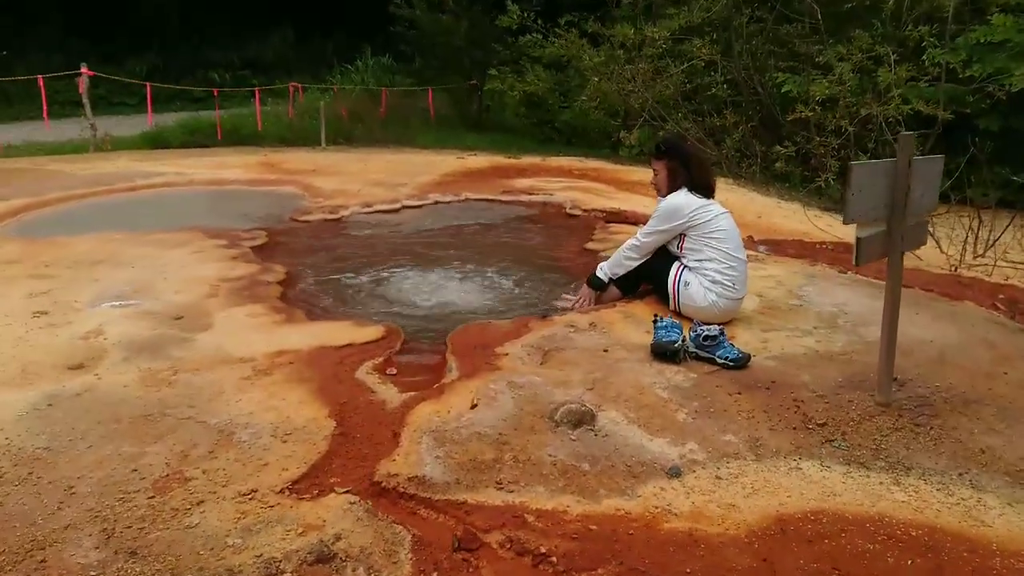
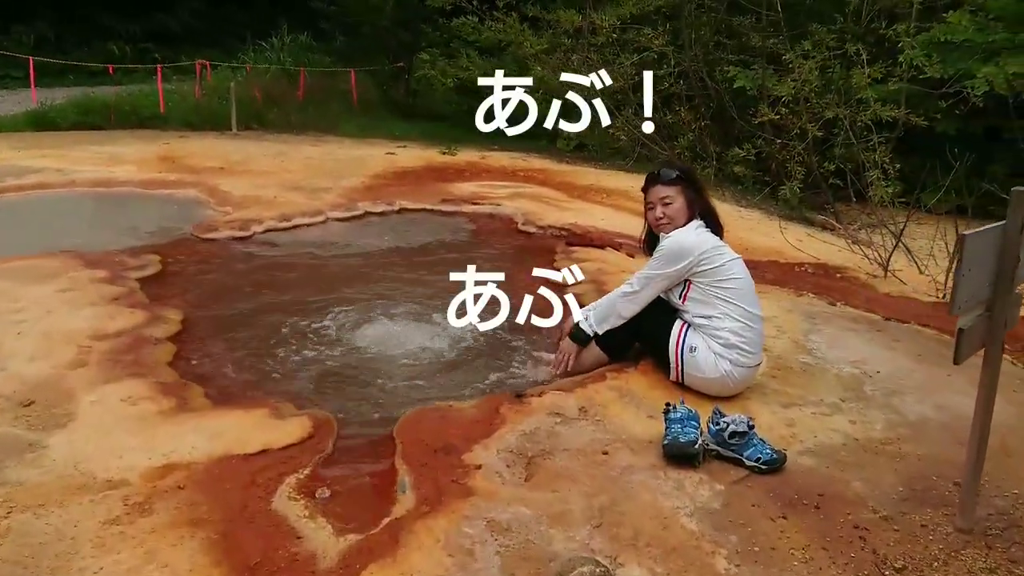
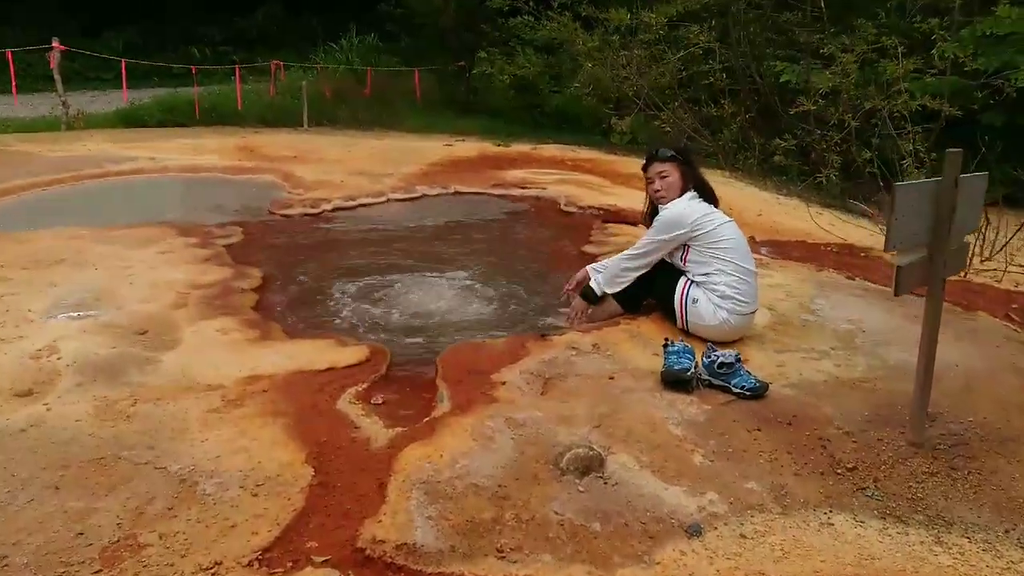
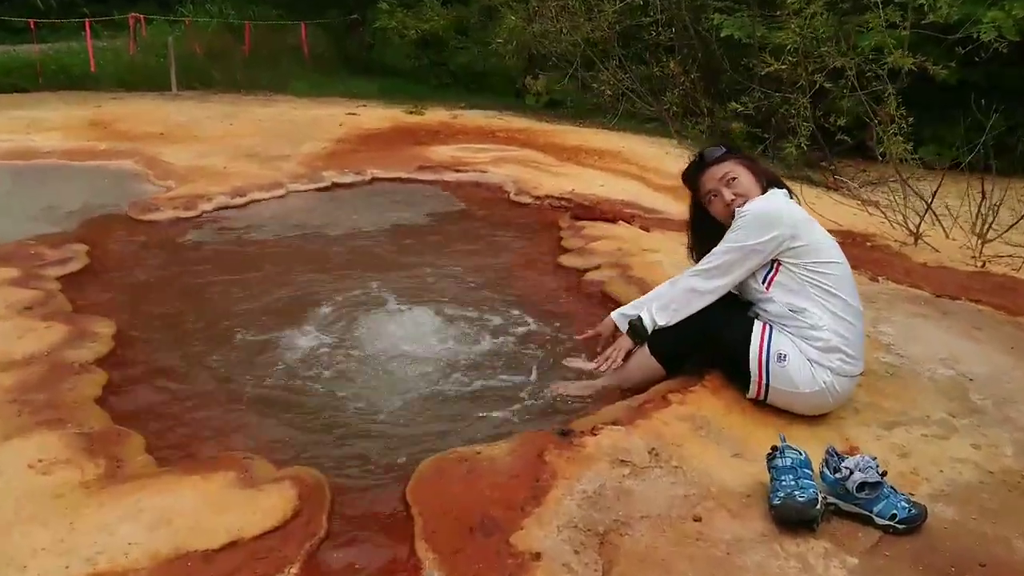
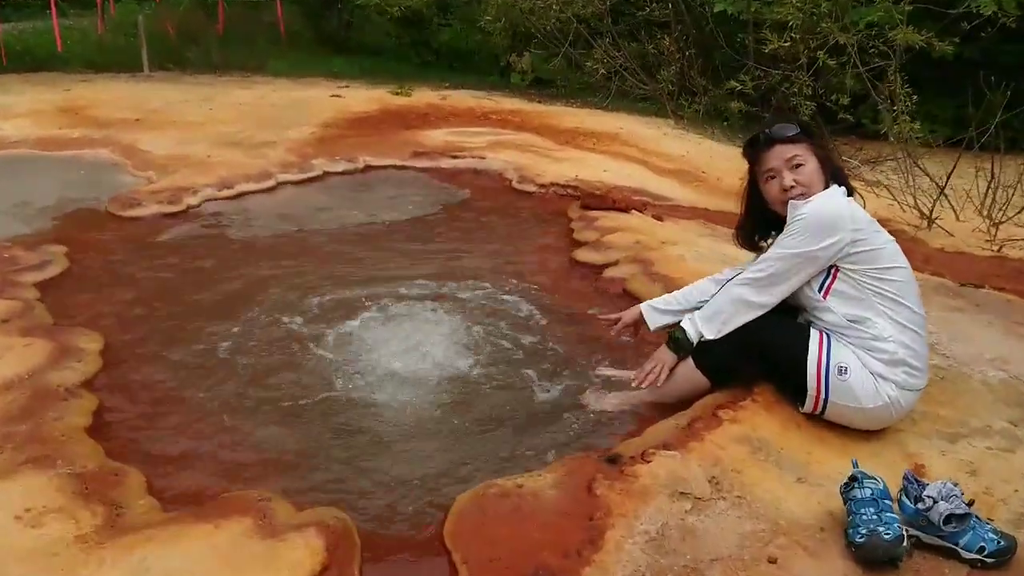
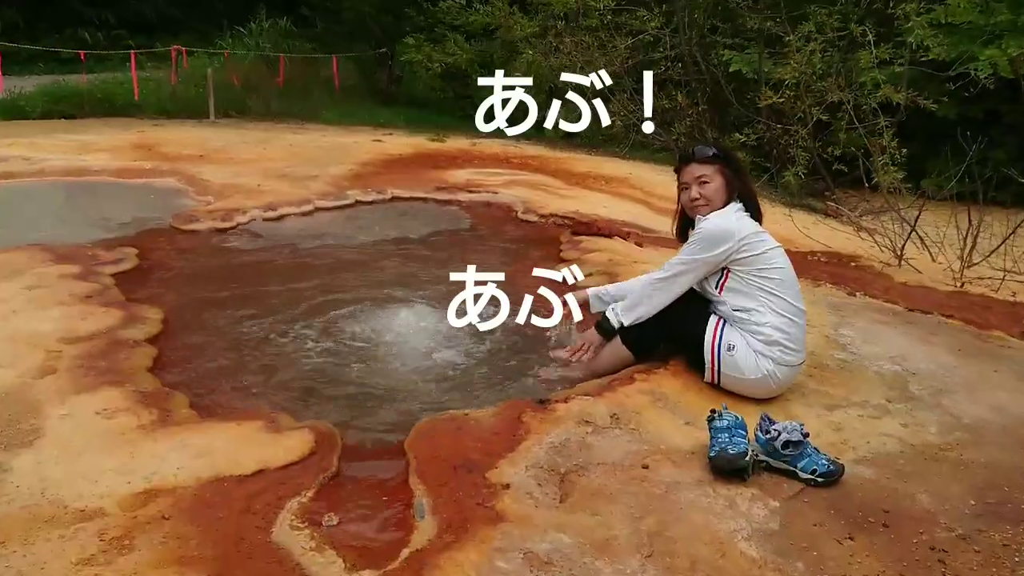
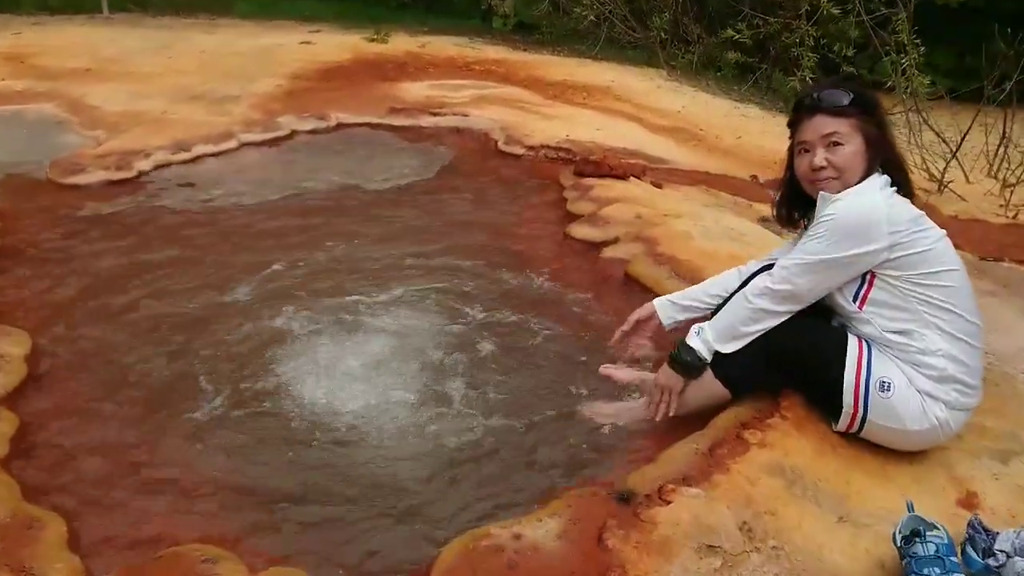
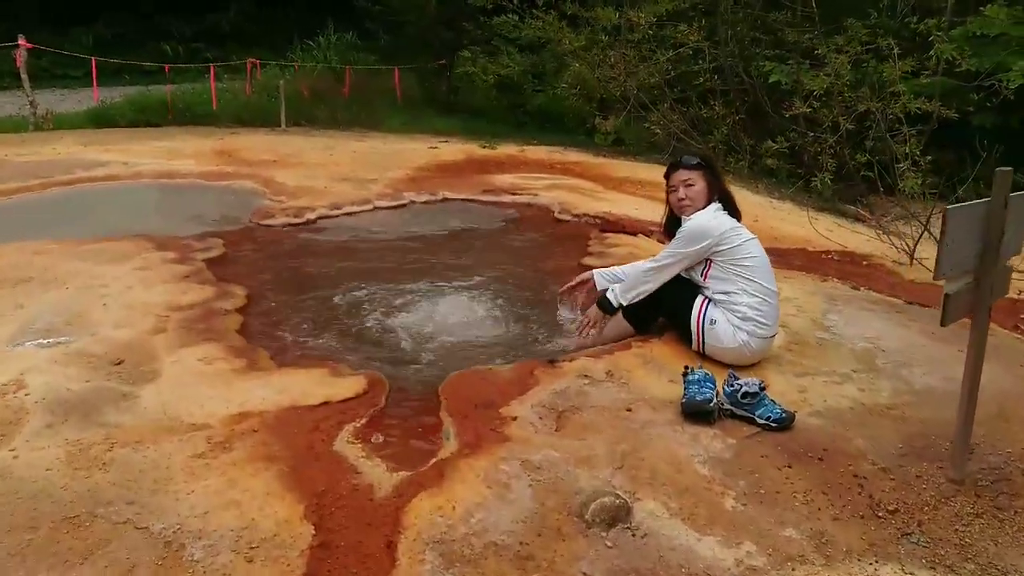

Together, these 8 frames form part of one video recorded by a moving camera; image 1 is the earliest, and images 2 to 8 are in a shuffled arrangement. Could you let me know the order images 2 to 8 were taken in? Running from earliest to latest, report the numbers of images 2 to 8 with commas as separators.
3, 8, 2, 6, 4, 5, 7
